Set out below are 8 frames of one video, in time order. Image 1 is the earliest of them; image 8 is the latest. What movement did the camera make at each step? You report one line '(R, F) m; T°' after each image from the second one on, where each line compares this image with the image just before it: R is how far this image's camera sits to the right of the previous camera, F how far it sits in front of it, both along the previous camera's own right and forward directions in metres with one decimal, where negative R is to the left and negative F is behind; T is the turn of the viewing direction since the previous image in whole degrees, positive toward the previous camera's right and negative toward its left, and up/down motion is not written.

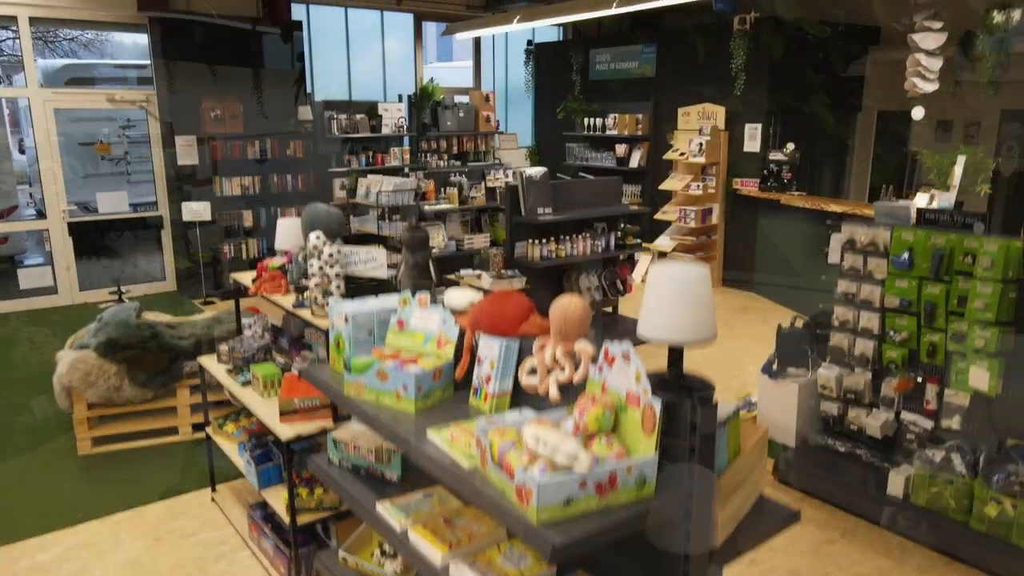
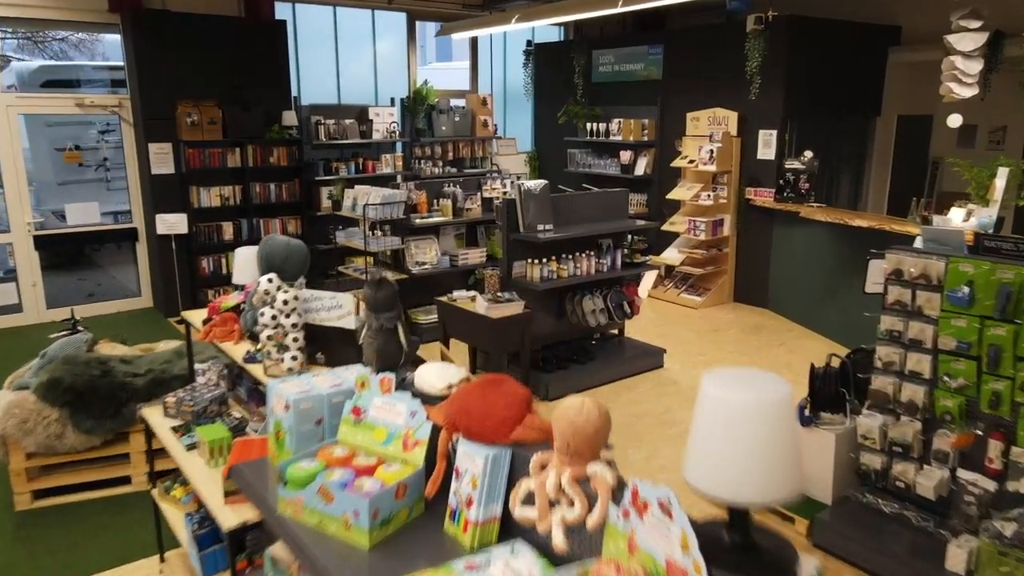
(0.0, +0.5) m; 0°
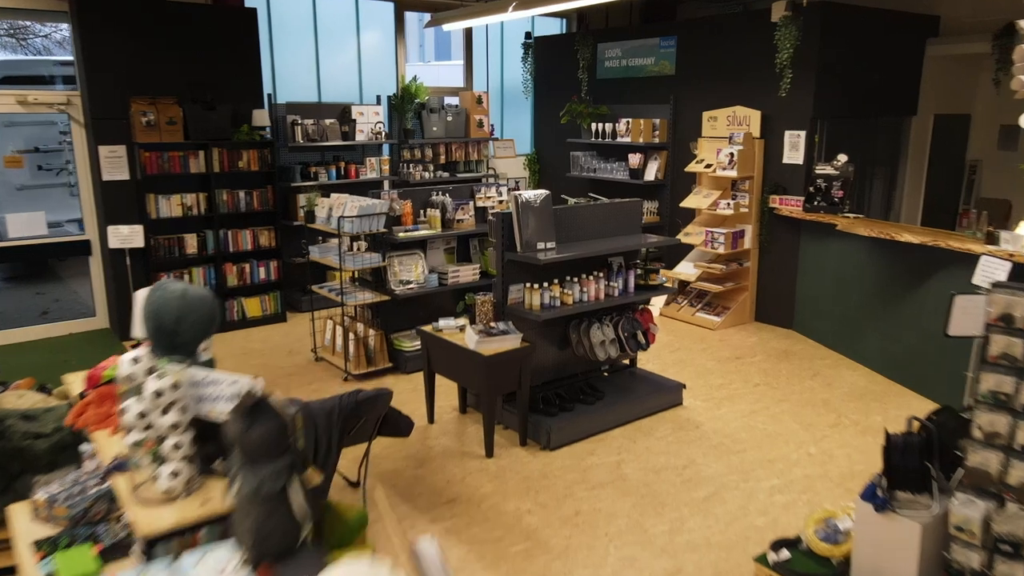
(0.0, +0.7) m; 0°
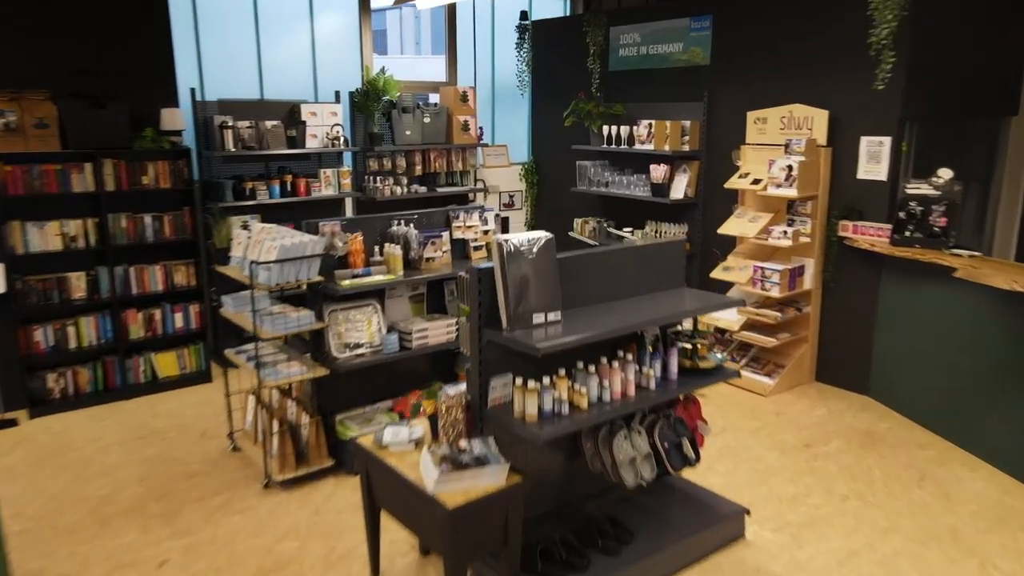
(+0.1, +1.5) m; 0°
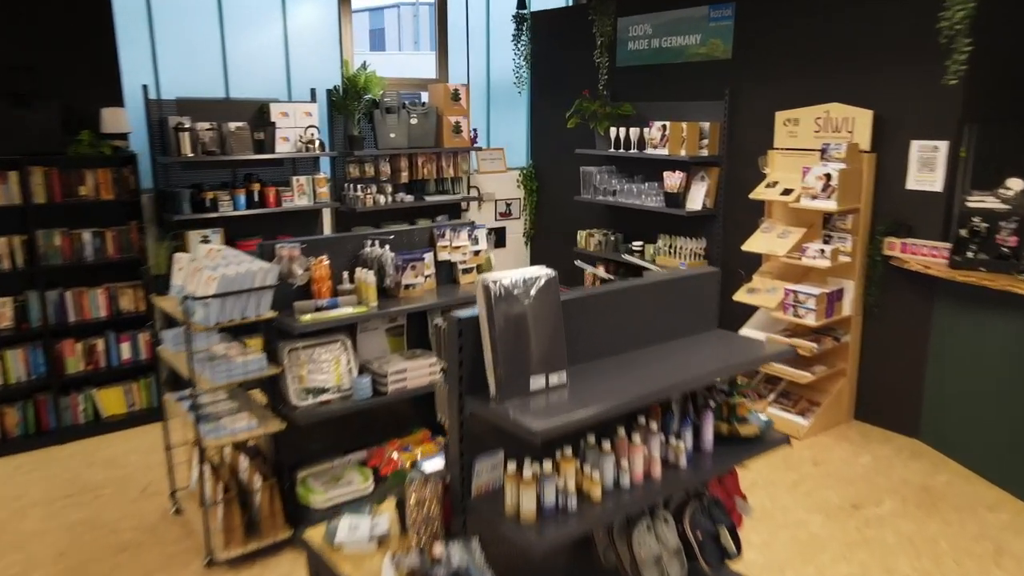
(0.0, +0.6) m; 0°
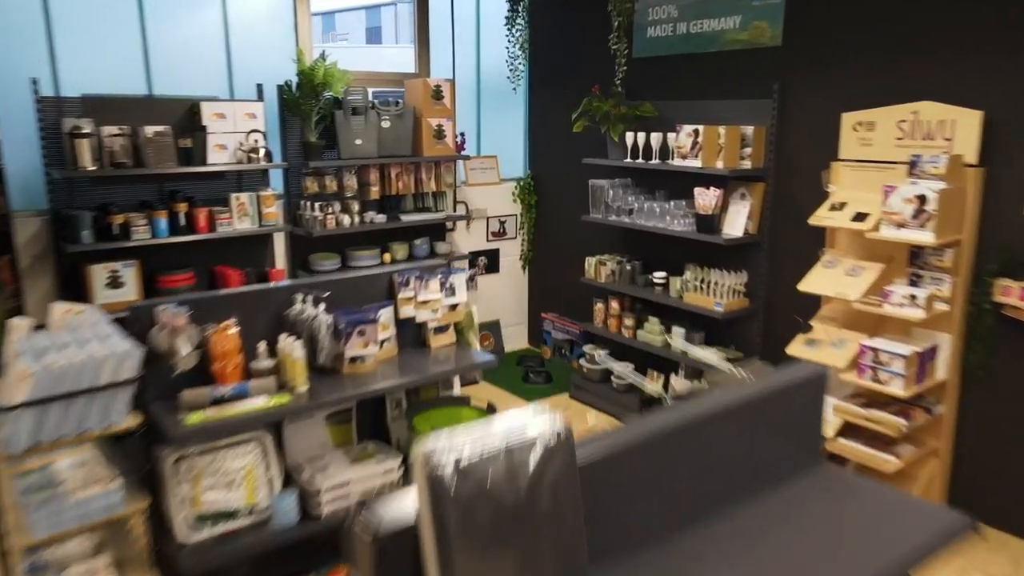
(0.0, +1.0) m; 0°
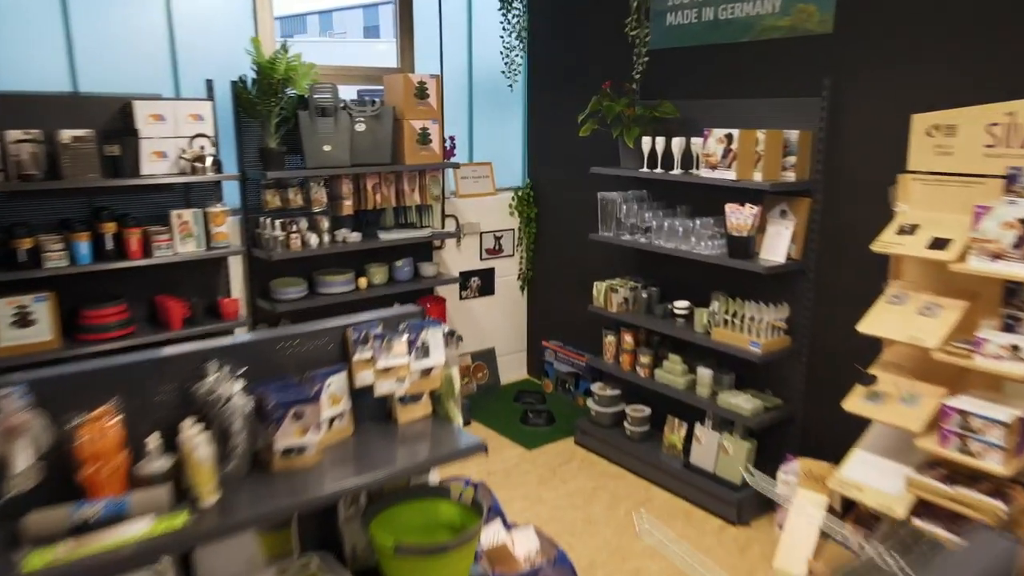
(0.0, +0.7) m; 0°
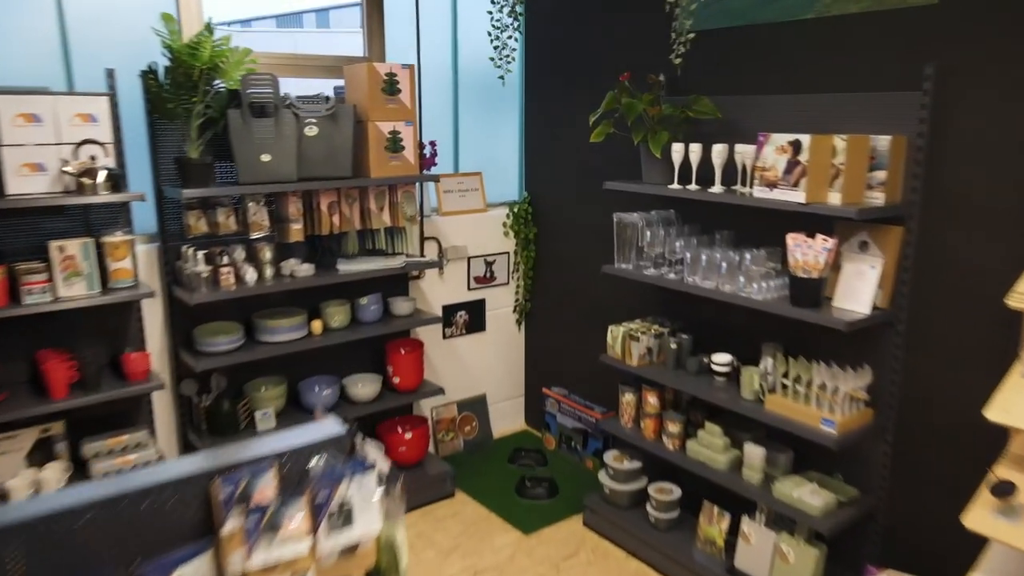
(0.0, +0.9) m; 0°
